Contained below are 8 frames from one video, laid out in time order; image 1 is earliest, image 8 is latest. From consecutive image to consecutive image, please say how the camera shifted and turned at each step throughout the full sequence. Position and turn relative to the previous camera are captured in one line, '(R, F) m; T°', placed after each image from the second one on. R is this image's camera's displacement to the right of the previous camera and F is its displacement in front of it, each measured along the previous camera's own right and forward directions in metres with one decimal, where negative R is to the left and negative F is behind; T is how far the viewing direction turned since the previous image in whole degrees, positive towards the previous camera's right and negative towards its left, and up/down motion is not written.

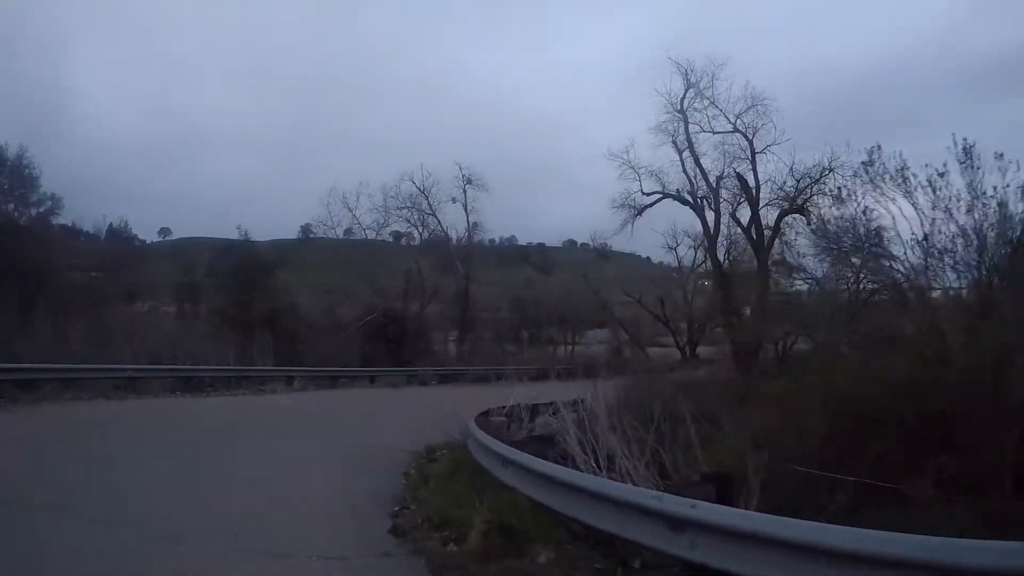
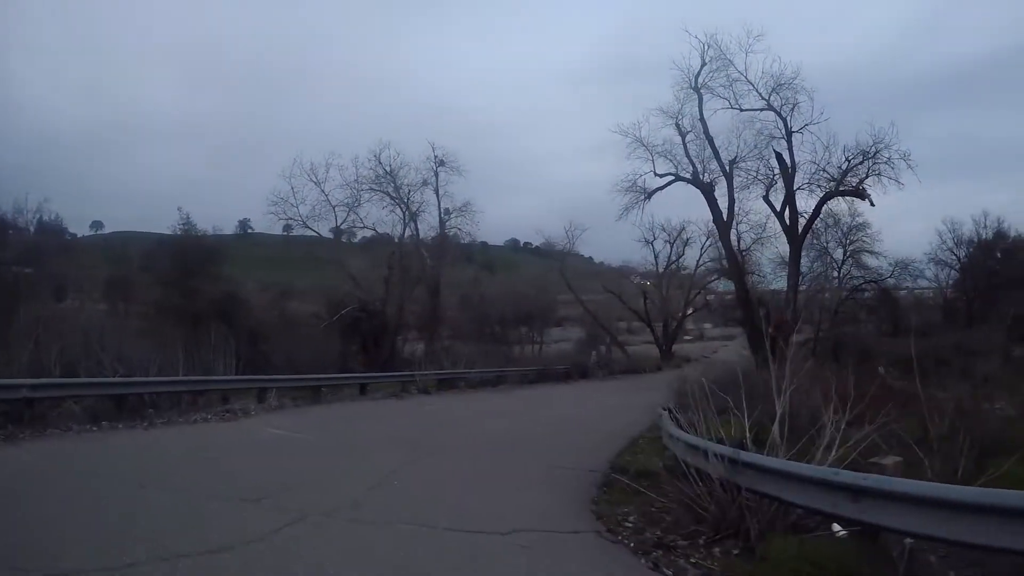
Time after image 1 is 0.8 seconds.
(-1.7, +4.5) m; +4°
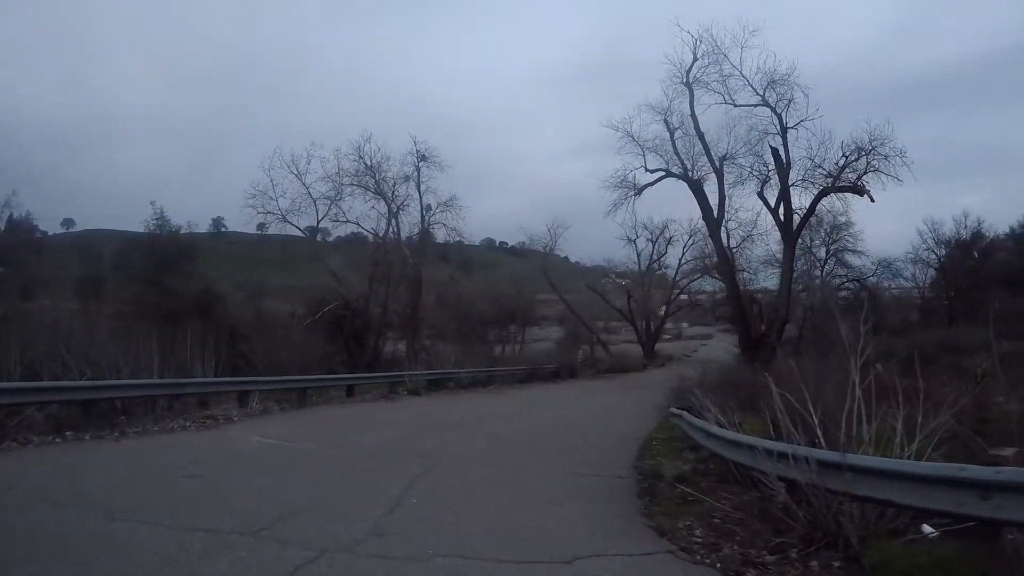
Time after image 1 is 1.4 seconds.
(-0.4, +0.9) m; +2°
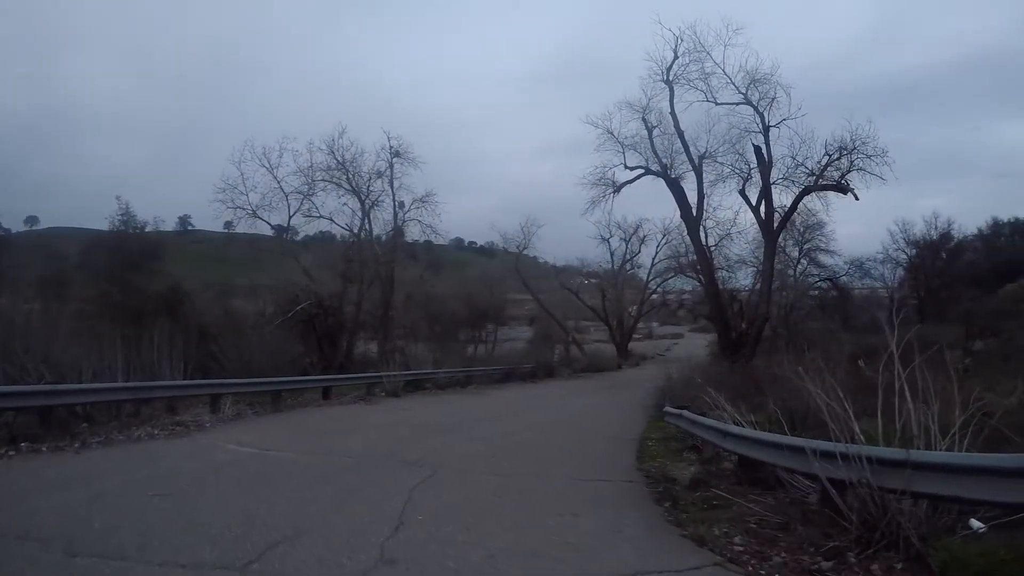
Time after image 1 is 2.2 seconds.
(-0.3, +0.6) m; +2°
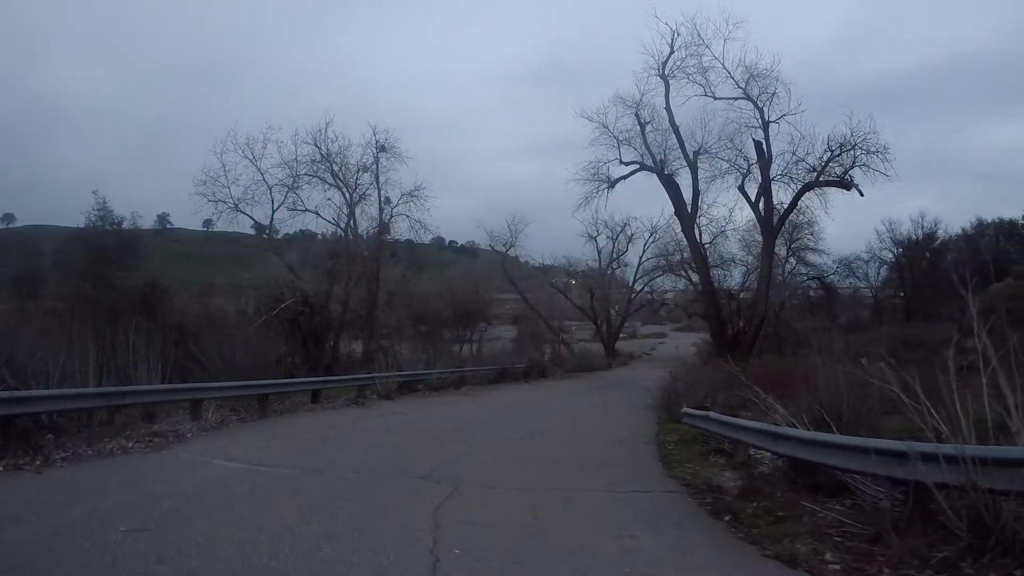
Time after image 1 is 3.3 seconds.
(-0.3, +0.8) m; +1°
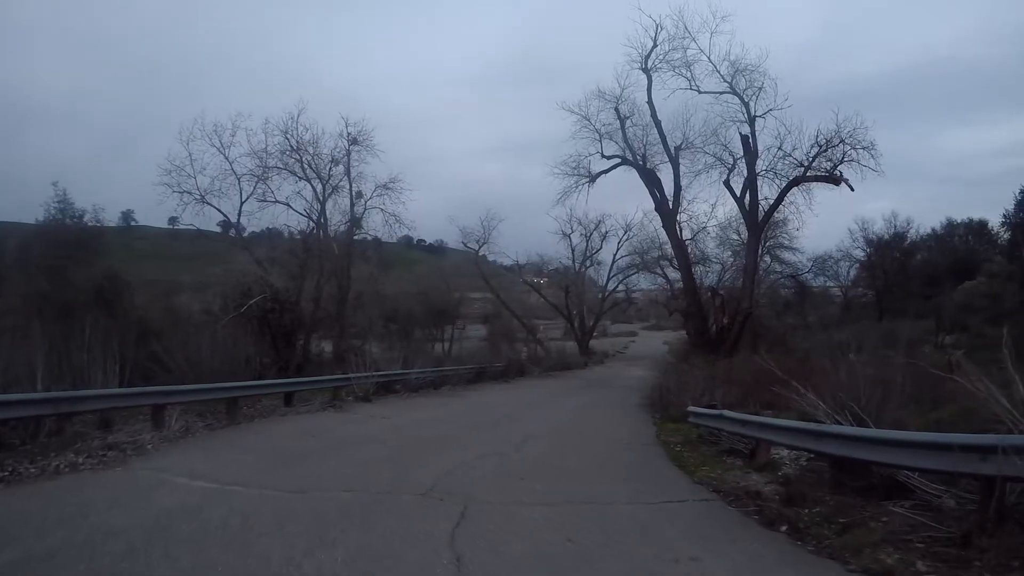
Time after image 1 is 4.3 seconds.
(-0.3, +0.9) m; +2°
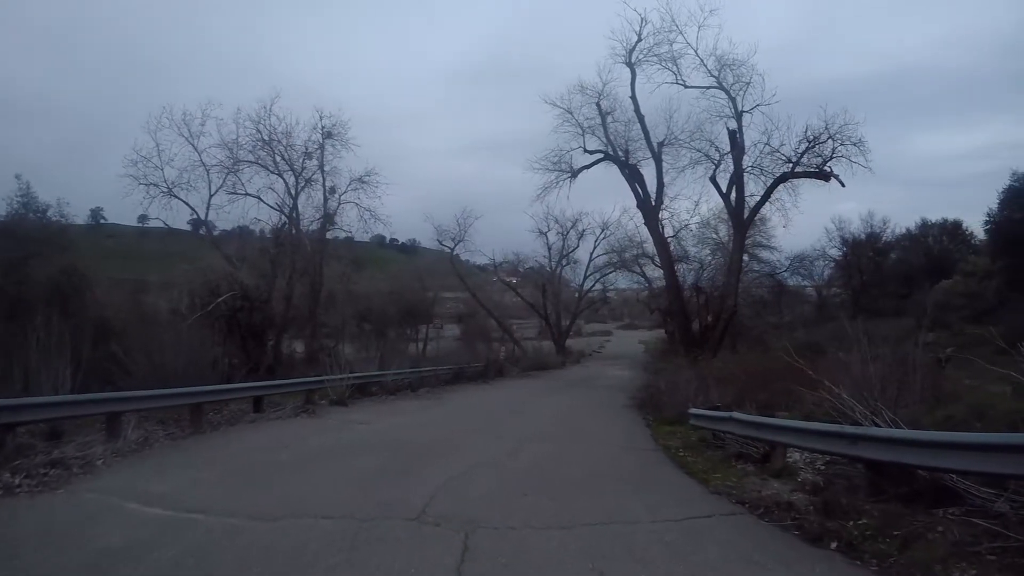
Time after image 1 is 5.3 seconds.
(-0.2, +0.8) m; +2°
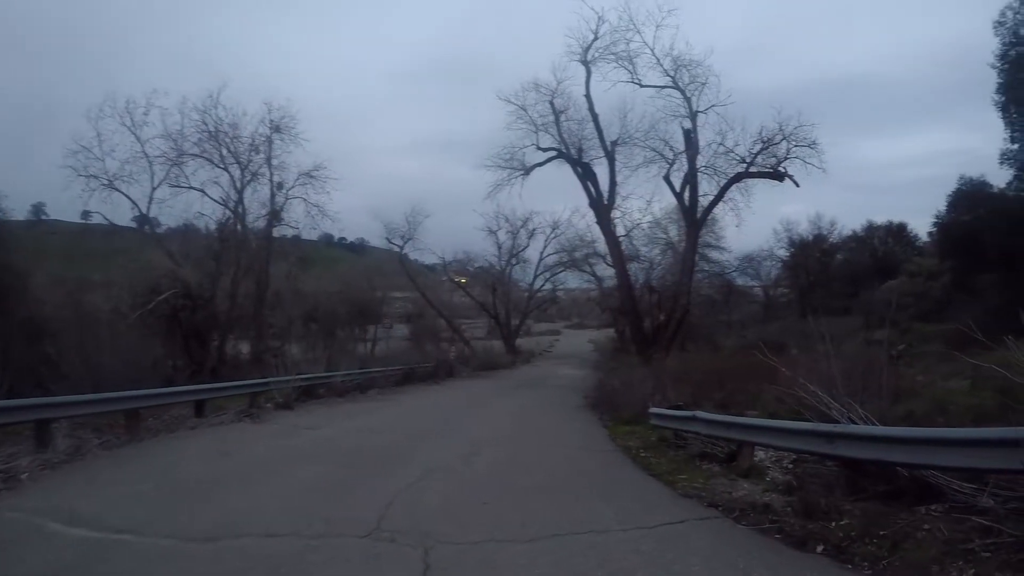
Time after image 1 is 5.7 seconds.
(-0.1, +0.4) m; +4°
